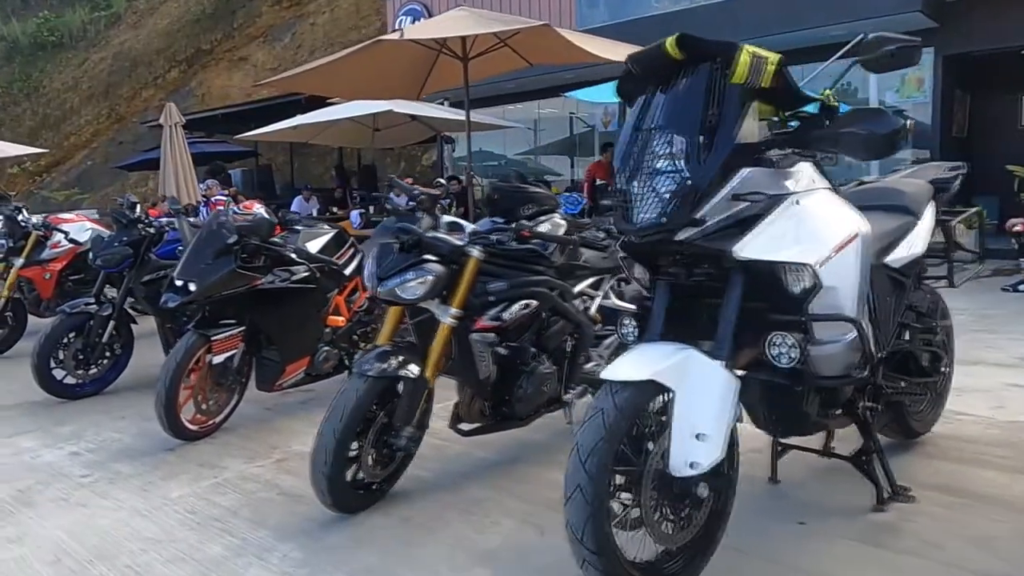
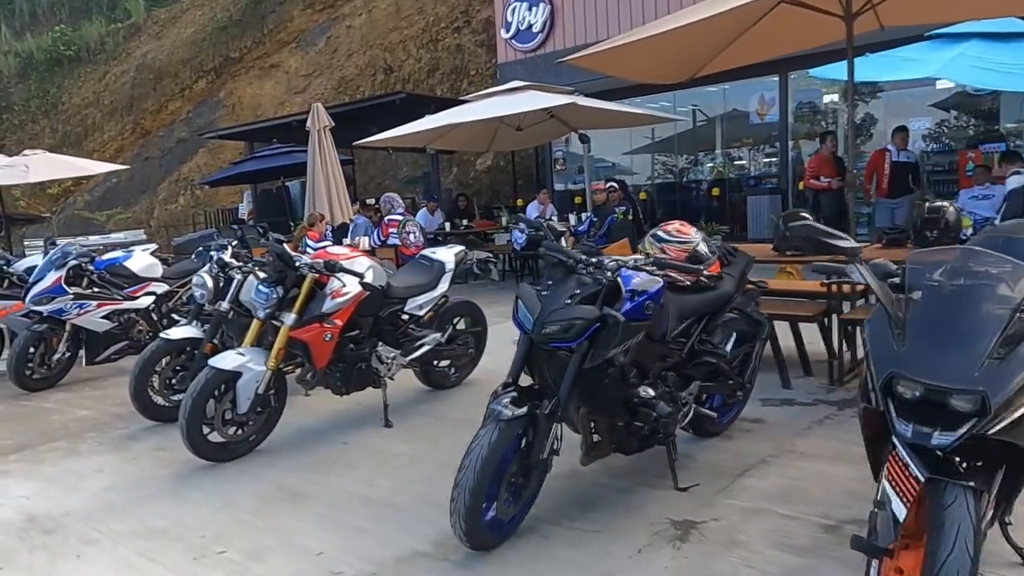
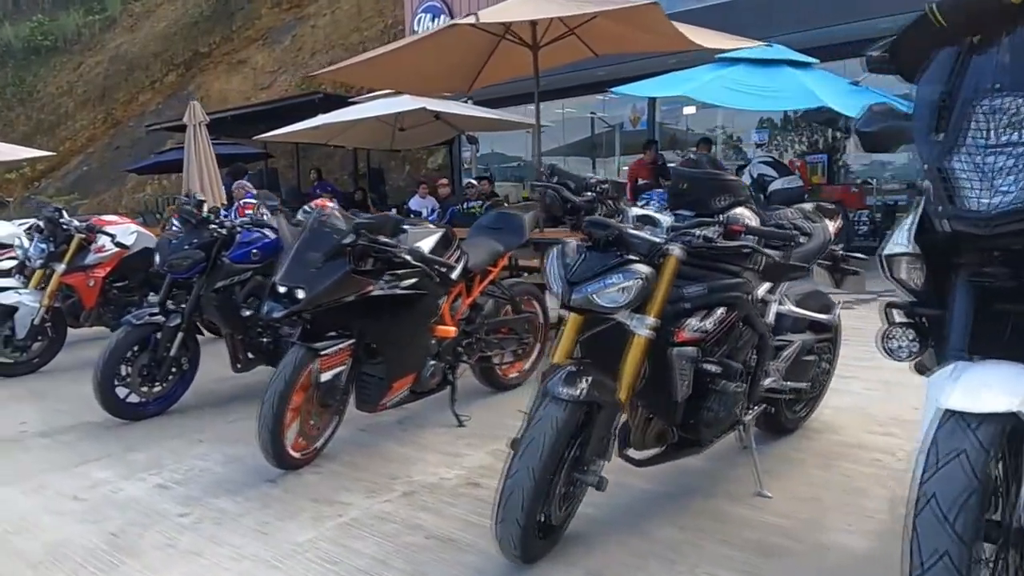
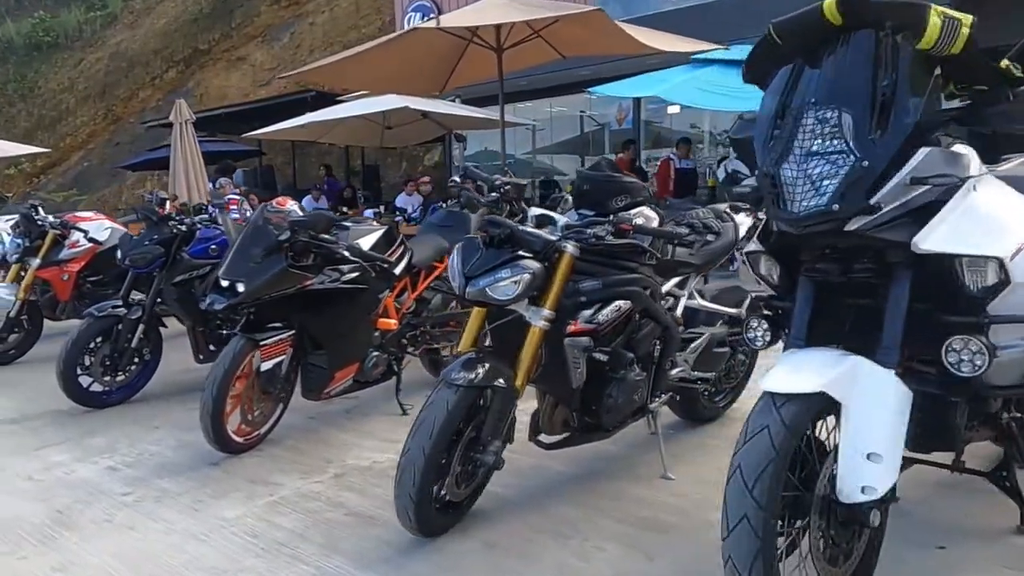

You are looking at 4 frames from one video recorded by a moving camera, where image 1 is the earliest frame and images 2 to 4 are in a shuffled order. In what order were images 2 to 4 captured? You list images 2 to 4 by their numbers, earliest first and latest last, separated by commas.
4, 3, 2
